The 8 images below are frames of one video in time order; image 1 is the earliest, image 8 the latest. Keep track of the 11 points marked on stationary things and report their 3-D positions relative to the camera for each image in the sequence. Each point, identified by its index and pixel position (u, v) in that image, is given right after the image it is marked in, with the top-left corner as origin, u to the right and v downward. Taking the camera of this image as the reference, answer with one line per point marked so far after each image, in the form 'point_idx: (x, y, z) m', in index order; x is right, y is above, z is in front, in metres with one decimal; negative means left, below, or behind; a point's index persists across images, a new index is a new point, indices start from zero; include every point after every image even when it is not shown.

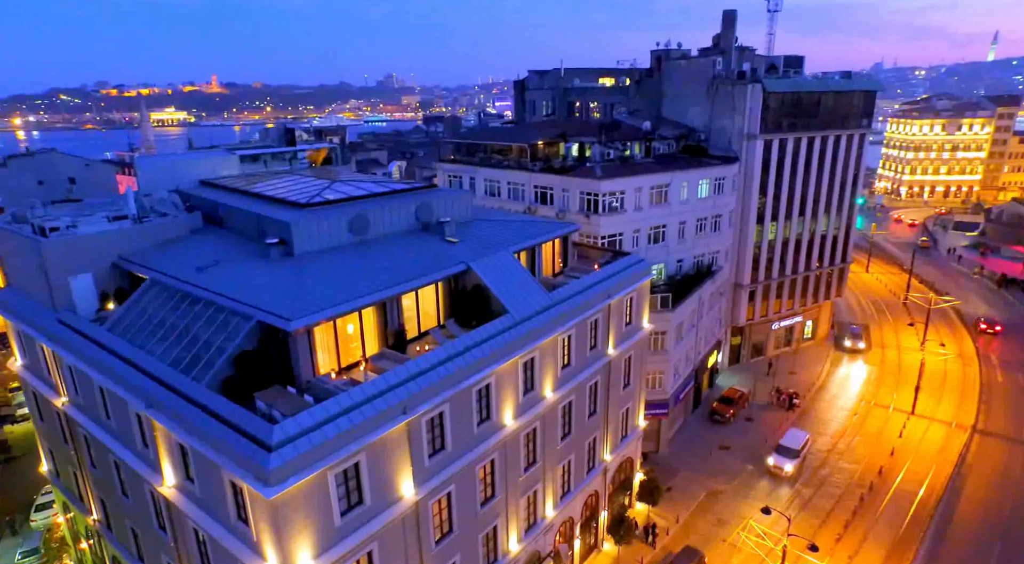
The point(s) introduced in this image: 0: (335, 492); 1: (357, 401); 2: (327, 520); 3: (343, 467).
0: (-5.3, -6.3, +19.1) m
1: (-4.8, -3.7, +19.8) m
2: (-5.5, -7.1, +19.0) m
3: (-5.0, -5.5, +19.1) m
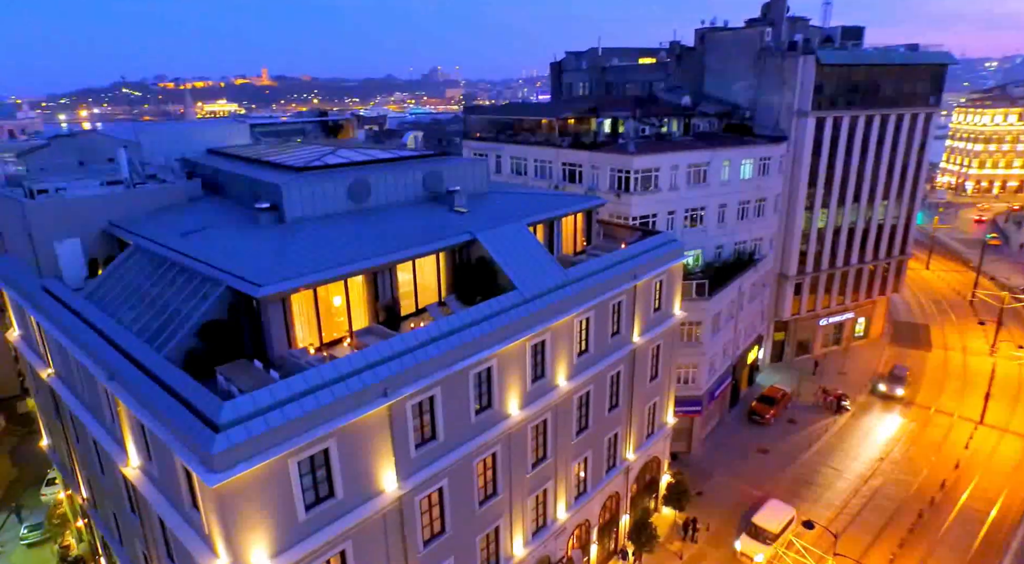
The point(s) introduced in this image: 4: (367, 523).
0: (-5.5, -5.2, +16.7) m
1: (-4.9, -2.6, +17.3) m
2: (-5.8, -6.0, +16.5) m
3: (-5.3, -4.5, +16.7) m
4: (-4.2, -7.0, +18.7) m
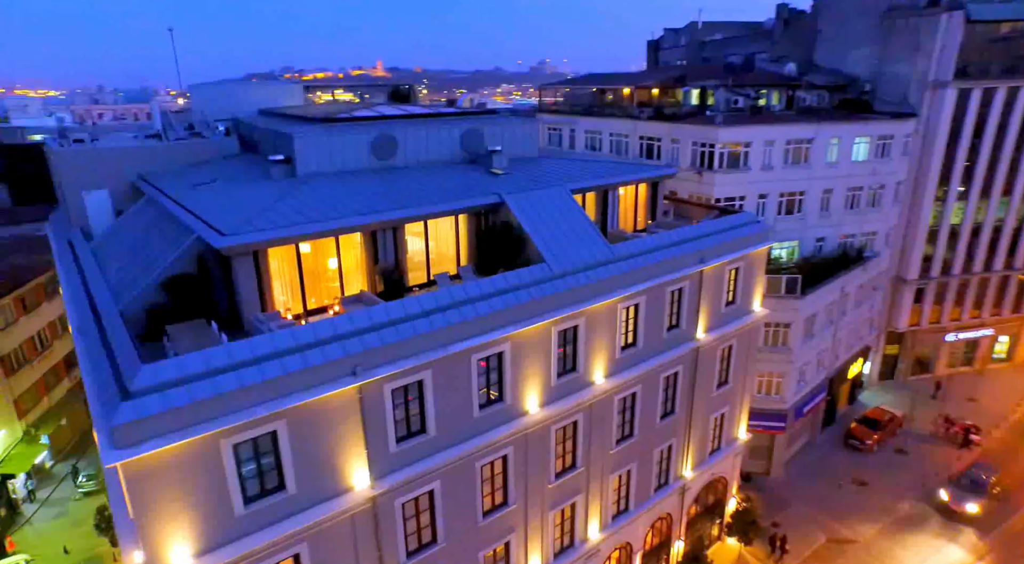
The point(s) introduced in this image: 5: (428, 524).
0: (-6.0, -4.1, +13.9) m
1: (-5.1, -1.5, +14.3) m
2: (-6.2, -4.9, +13.8) m
3: (-5.7, -3.3, +13.8) m
4: (-4.4, -5.9, +15.7) m
5: (-2.4, -6.8, +18.0) m
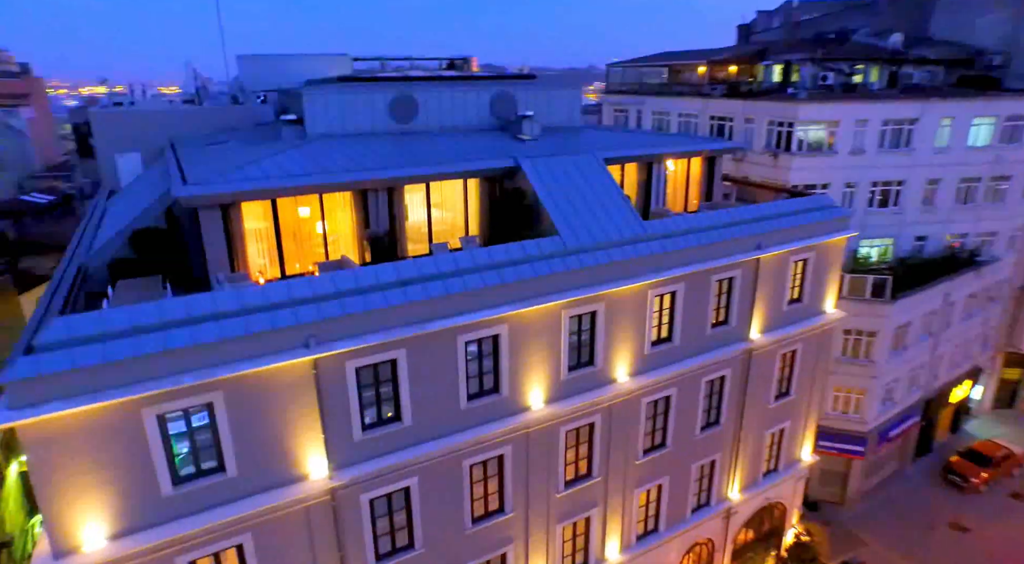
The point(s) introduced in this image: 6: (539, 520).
0: (-6.6, -3.1, +12.2) m
1: (-5.6, -0.6, +12.6) m
2: (-7.0, -3.9, +12.2) m
3: (-6.3, -2.4, +12.1) m
4: (-5.0, -5.0, +13.8) m
5: (-2.7, -6.0, +15.8) m
6: (+0.7, -6.7, +17.9) m
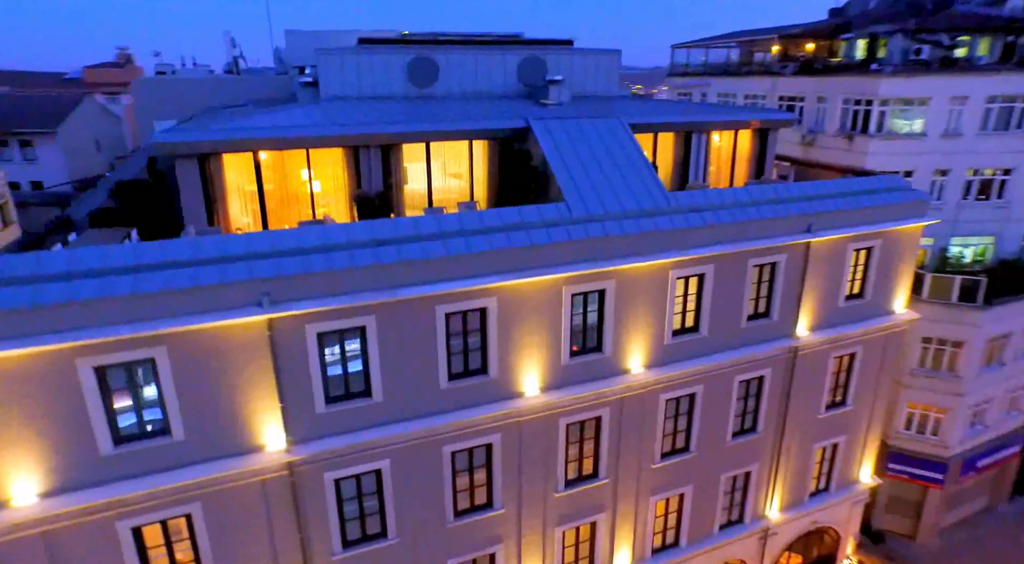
0: (-7.3, -2.1, +11.4) m
1: (-6.2, +0.4, +11.7) m
2: (-7.7, -2.8, +11.4) m
3: (-7.0, -1.4, +11.3) m
4: (-5.6, -4.1, +12.8) m
5: (-3.1, -5.2, +14.5) m
6: (+0.5, -6.0, +16.2) m
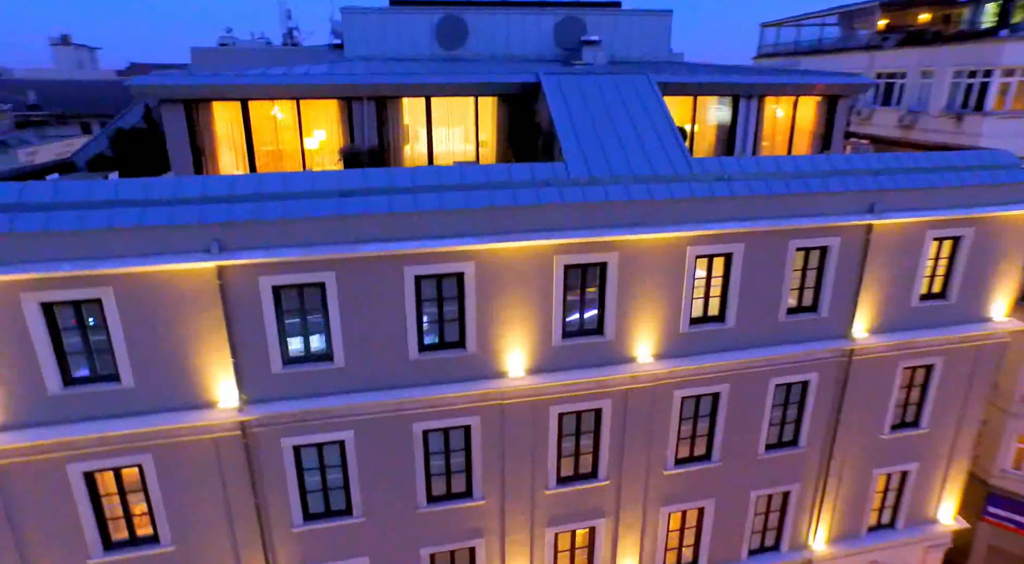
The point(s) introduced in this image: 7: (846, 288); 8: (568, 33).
0: (-8.1, -1.0, +11.3) m
1: (-6.8, +1.4, +11.3) m
2: (-8.5, -1.7, +11.3) m
3: (-7.8, -0.3, +11.1) m
4: (-6.3, -3.1, +12.3) m
5: (-3.6, -4.3, +13.6) m
6: (+0.2, -5.4, +14.6) m
7: (+7.8, -0.1, +14.9) m
8: (+1.7, +7.3, +19.0) m
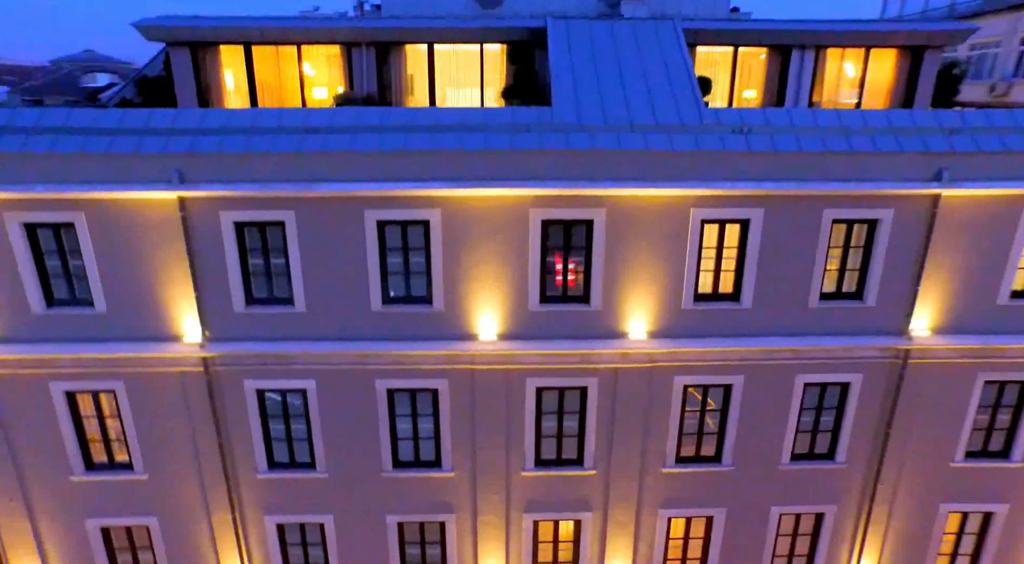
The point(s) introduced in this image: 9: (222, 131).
0: (-8.9, +0.5, +11.9) m
1: (-7.4, +2.8, +11.6) m
2: (-9.3, -0.2, +12.0) m
3: (-8.5, +1.2, +11.6) m
4: (-7.0, -1.8, +12.5) m
5: (-4.2, -3.2, +13.2) m
6: (-0.4, -4.5, +13.5) m
7: (+7.4, +0.2, +12.2) m
8: (+2.9, +8.0, +17.5) m
9: (-5.2, +2.7, +11.6) m
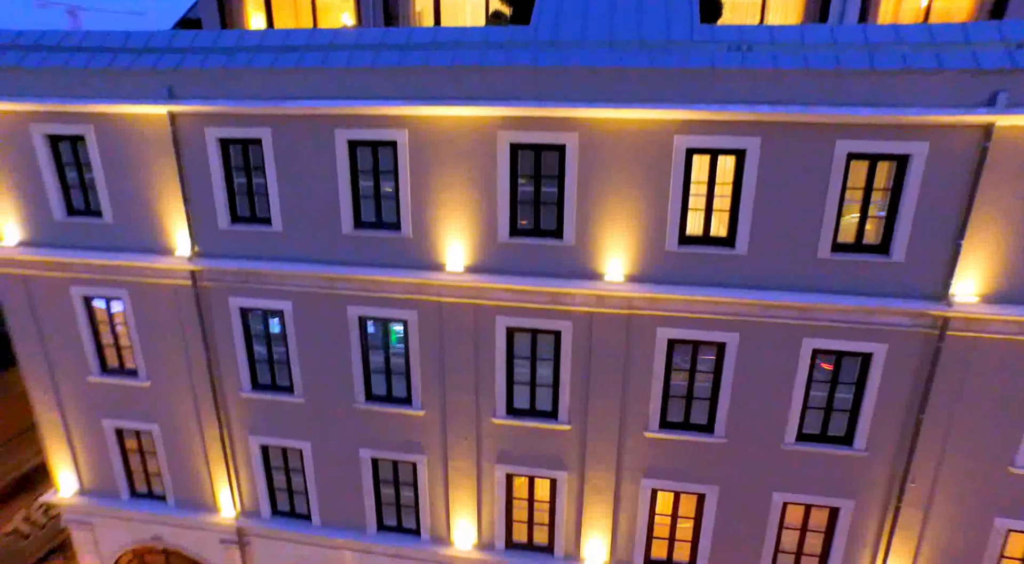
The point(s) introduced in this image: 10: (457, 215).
0: (-9.3, +2.3, +13.0) m
1: (-7.7, +4.5, +12.4) m
2: (-9.7, +1.7, +13.2) m
3: (-8.9, +3.0, +12.6) m
4: (-7.5, 0.0, +13.2) m
5: (-4.7, -1.7, +13.4) m
6: (-1.0, -3.2, +12.9) m
7: (+6.8, +1.0, +10.1) m
8: (+3.9, +9.0, +16.1) m
9: (-5.6, +4.3, +12.0) m
10: (-0.9, +1.2, +11.6) m
